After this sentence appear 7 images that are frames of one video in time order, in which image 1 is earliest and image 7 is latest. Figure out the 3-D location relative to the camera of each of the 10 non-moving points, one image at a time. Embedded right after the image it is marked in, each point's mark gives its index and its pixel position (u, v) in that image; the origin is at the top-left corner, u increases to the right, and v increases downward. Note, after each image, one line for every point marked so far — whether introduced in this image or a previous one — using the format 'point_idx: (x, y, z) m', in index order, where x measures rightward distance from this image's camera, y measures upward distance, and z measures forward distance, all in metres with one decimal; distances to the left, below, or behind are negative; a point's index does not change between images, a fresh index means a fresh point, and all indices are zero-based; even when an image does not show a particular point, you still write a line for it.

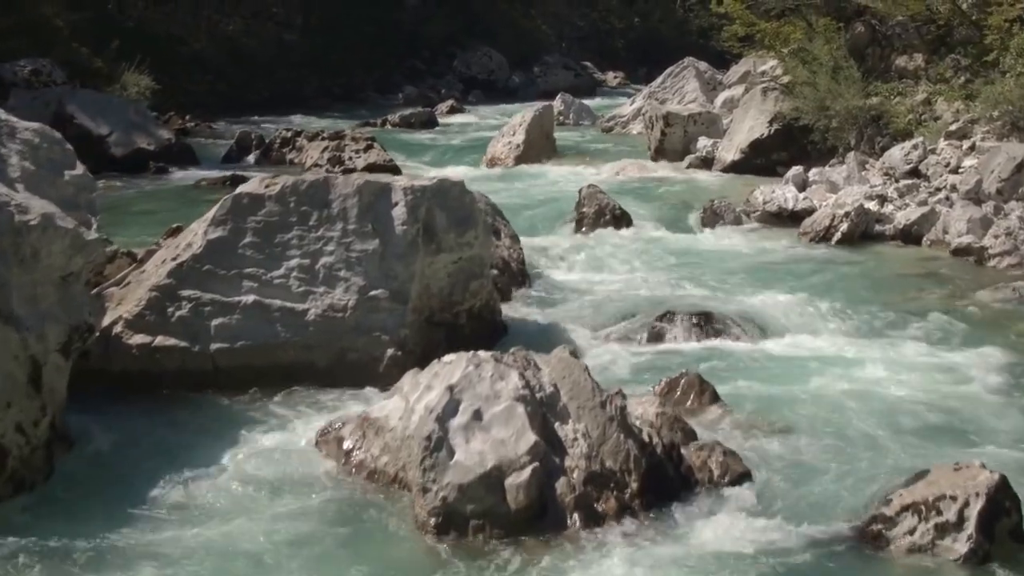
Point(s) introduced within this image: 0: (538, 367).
0: (+0.1, -0.4, +6.7) m
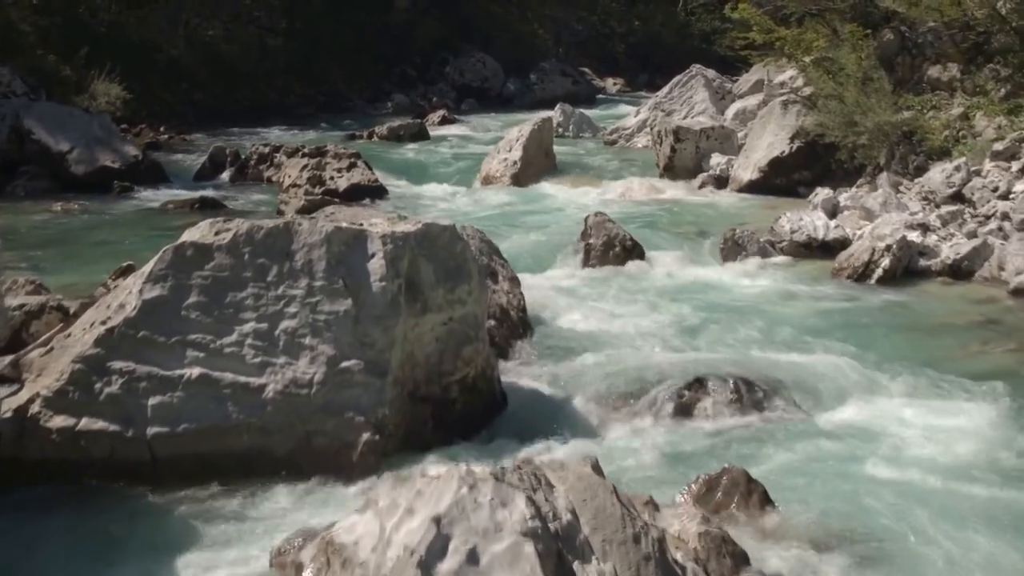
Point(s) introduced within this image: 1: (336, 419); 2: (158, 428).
0: (+0.1, -0.7, +5.2) m
1: (-0.8, -0.6, +7.0) m
2: (-1.6, -0.6, +6.9) m
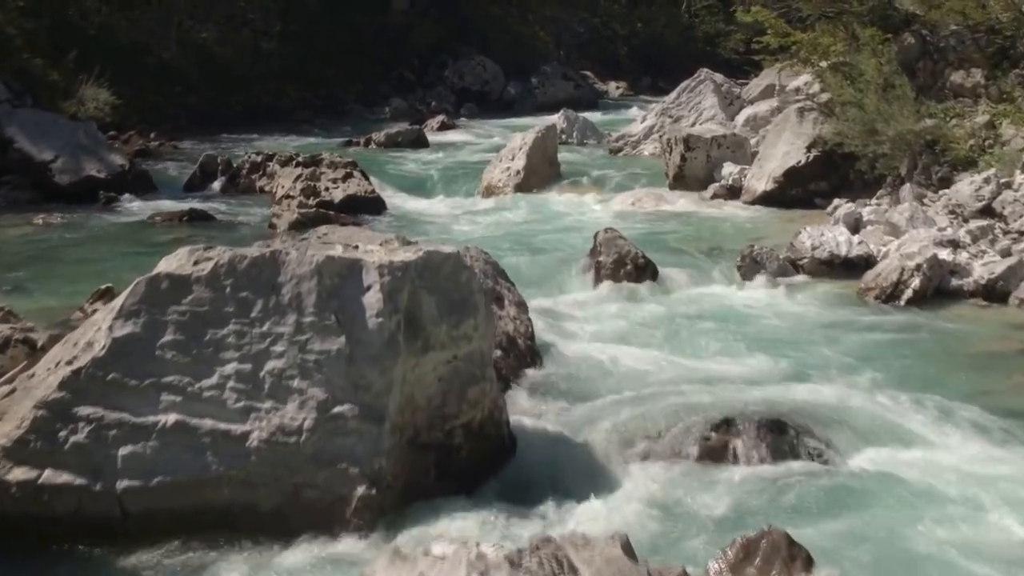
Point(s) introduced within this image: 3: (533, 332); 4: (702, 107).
0: (+0.2, -0.8, +4.5) m
1: (-0.8, -0.8, +6.3) m
2: (-1.6, -0.8, +6.2) m
3: (+0.1, -0.3, +9.1) m
4: (+2.4, +2.3, +19.4) m
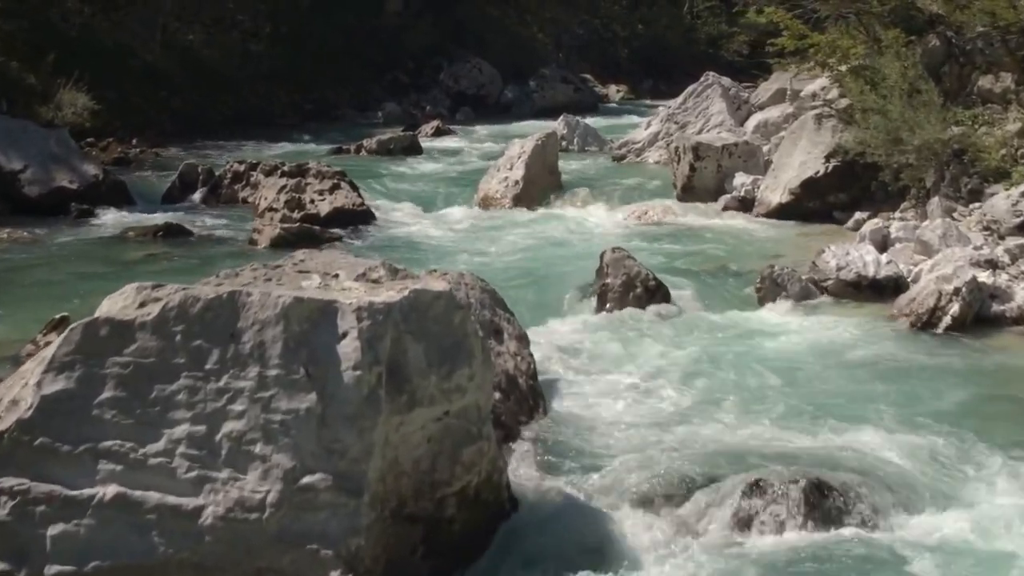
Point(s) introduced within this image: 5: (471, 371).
0: (+0.2, -1.0, +3.5) m
1: (-0.8, -0.9, +5.3) m
2: (-1.6, -1.0, +5.2) m
3: (+0.1, -0.4, +8.1) m
4: (+2.4, +2.1, +18.4) m
5: (-0.2, -0.3, +5.9) m
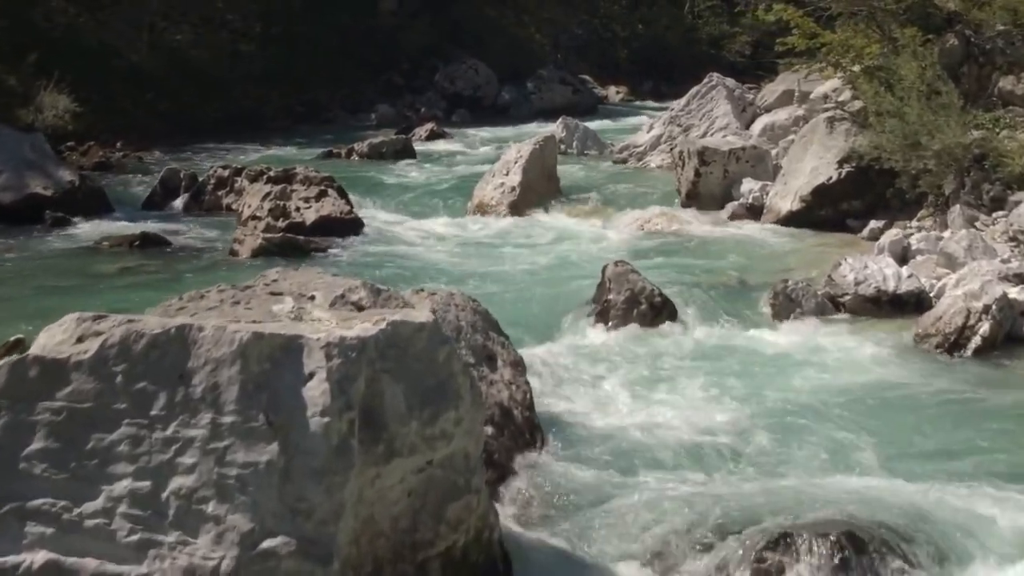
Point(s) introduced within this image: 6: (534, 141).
0: (+0.2, -1.1, +2.8) m
1: (-0.8, -1.0, +4.6) m
2: (-1.6, -1.1, +4.5) m
3: (+0.1, -0.5, +7.4) m
4: (+2.4, +2.0, +17.7) m
5: (-0.2, -0.4, +5.2) m
6: (+0.2, +1.4, +14.7) m
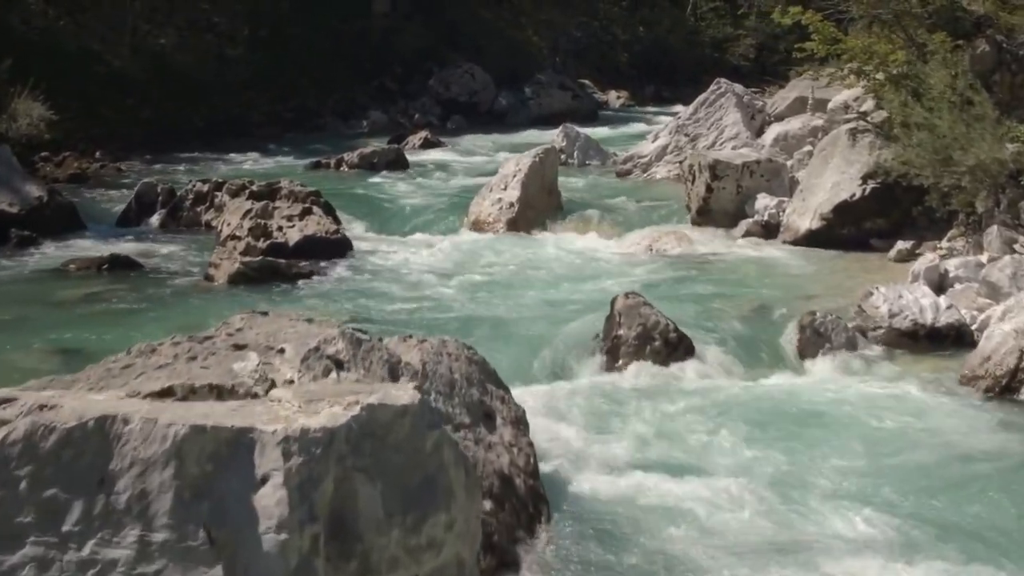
0: (+0.2, -1.3, +1.9) m
1: (-0.8, -1.2, +3.6) m
2: (-1.6, -1.3, +3.5) m
3: (+0.1, -0.8, +6.4) m
4: (+2.4, +1.8, +16.8) m
5: (-0.2, -0.6, +4.2) m
6: (+0.2, +1.2, +13.8) m
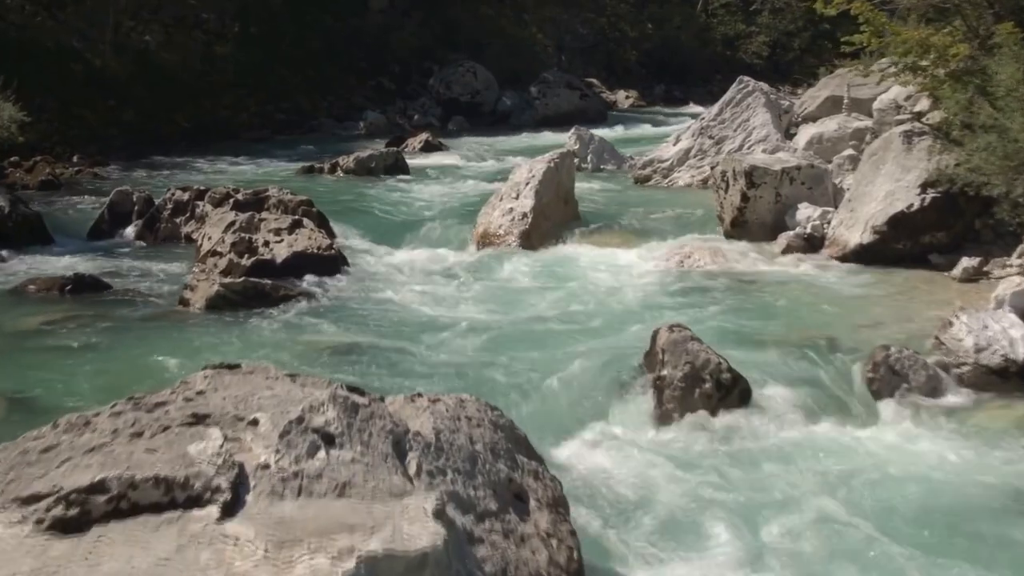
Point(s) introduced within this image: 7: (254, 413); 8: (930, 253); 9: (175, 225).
0: (+0.3, -1.5, +0.5) m
1: (-0.6, -1.4, +2.2) m
2: (-1.4, -1.4, +2.1) m
3: (+0.2, -0.9, +5.1) m
4: (+2.5, +1.7, +15.4) m
5: (0.0, -0.8, +2.8) m
6: (+0.3, +1.1, +12.4) m
7: (-0.8, -0.4, +4.6) m
8: (+3.0, +0.2, +10.8) m
9: (-2.9, +0.5, +13.0) m
